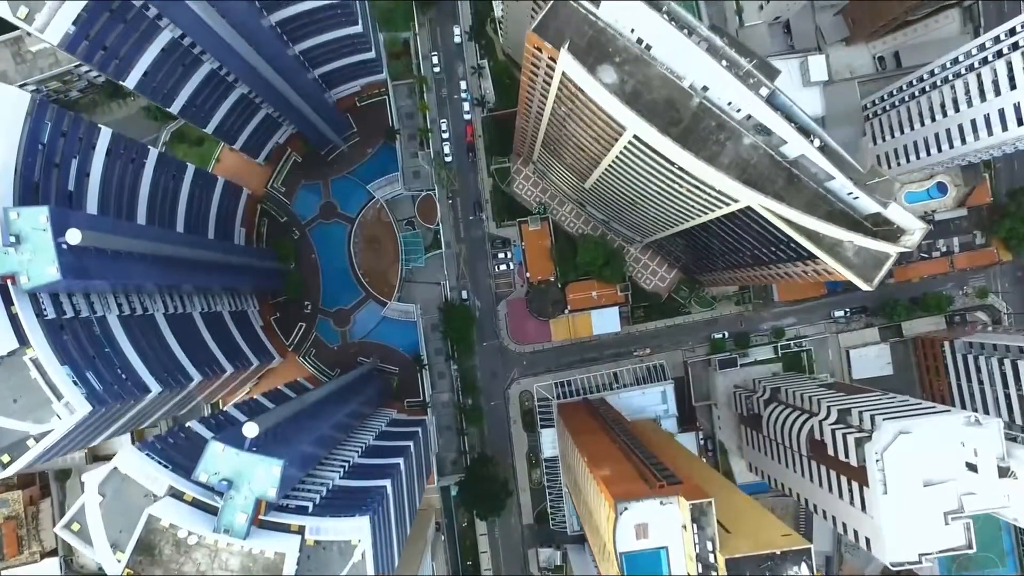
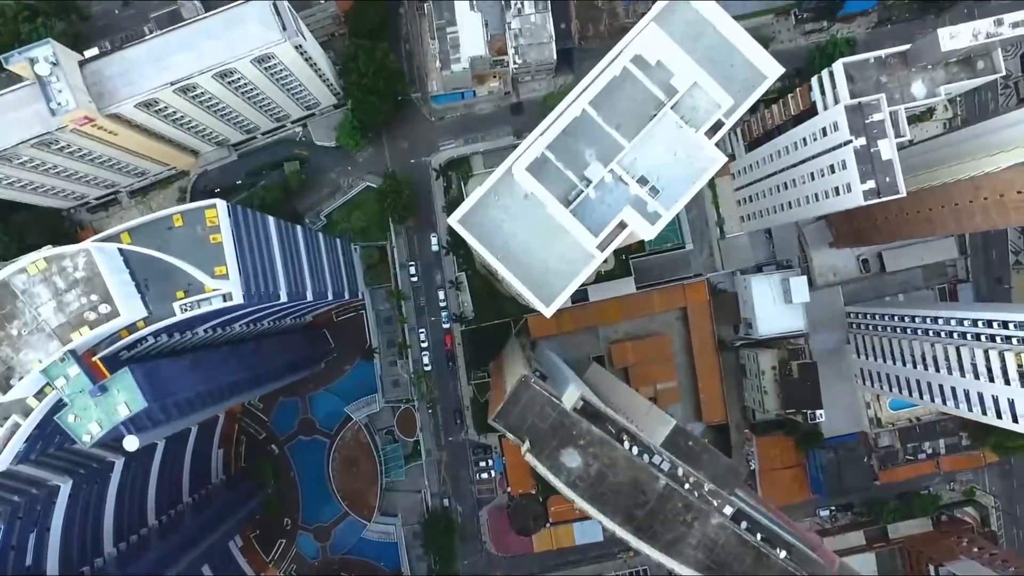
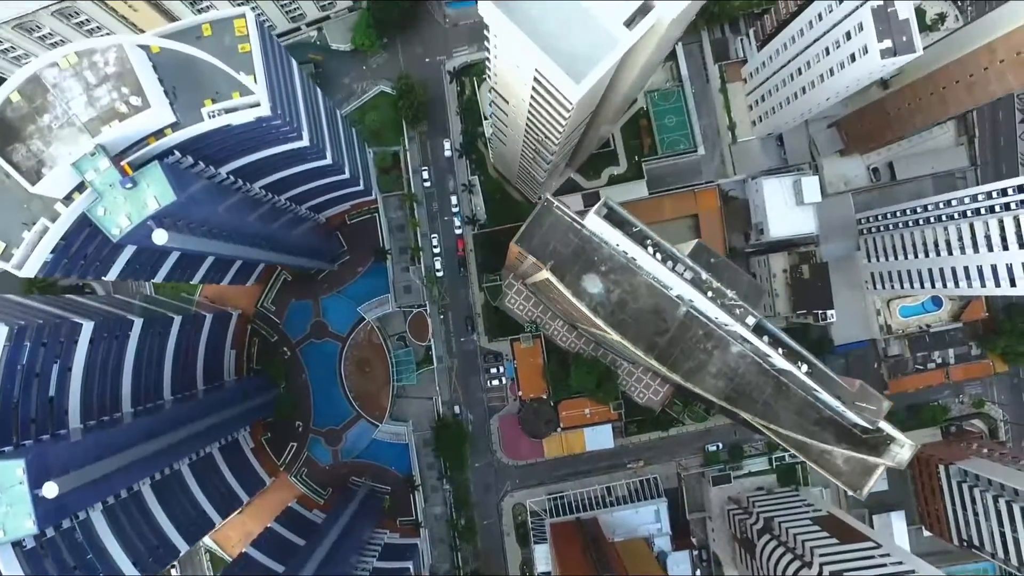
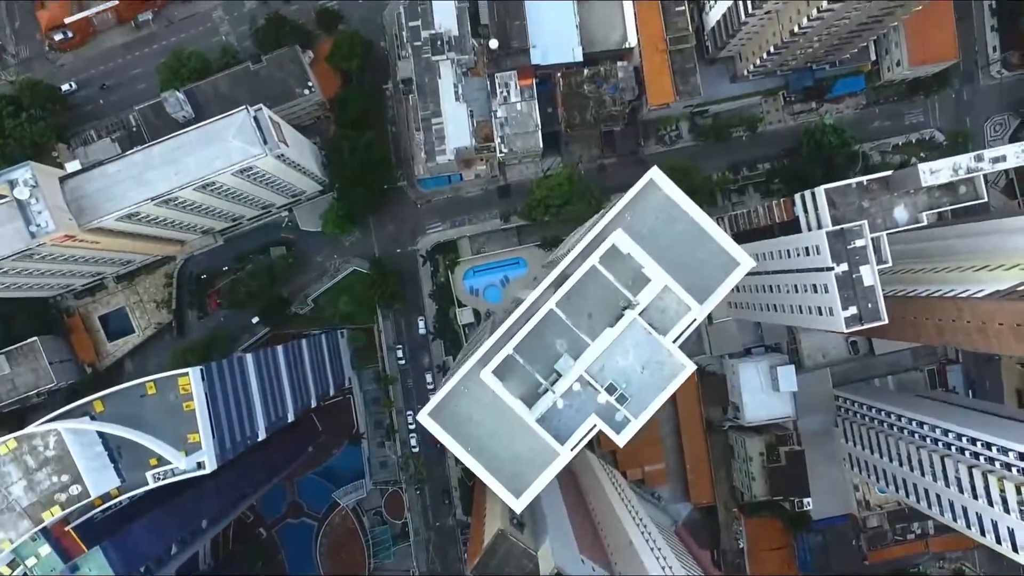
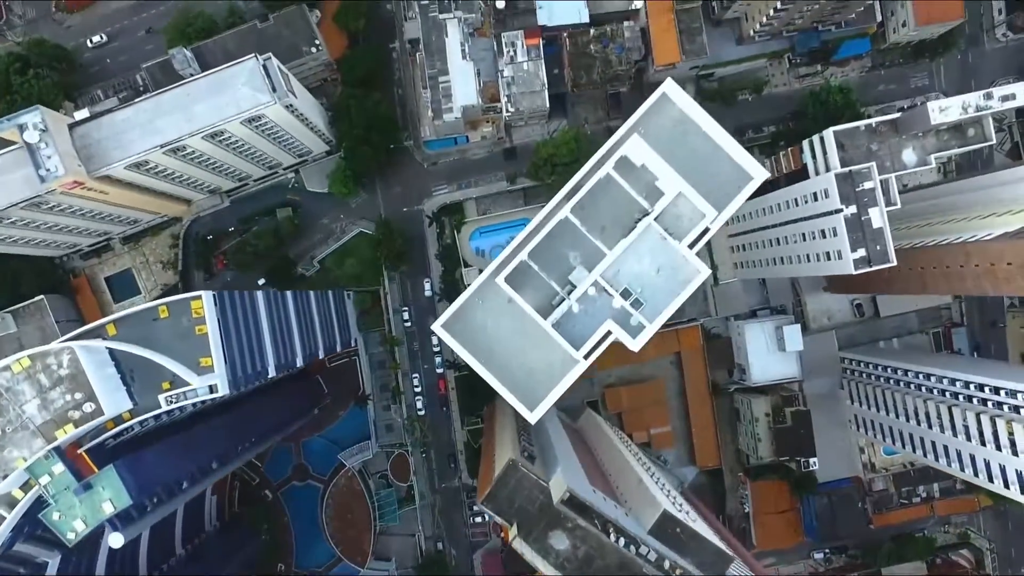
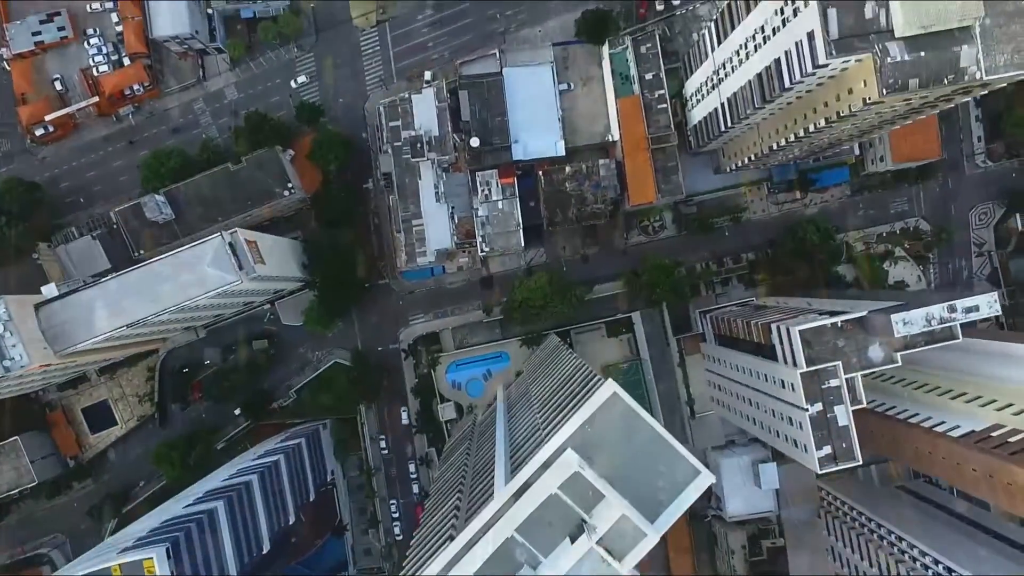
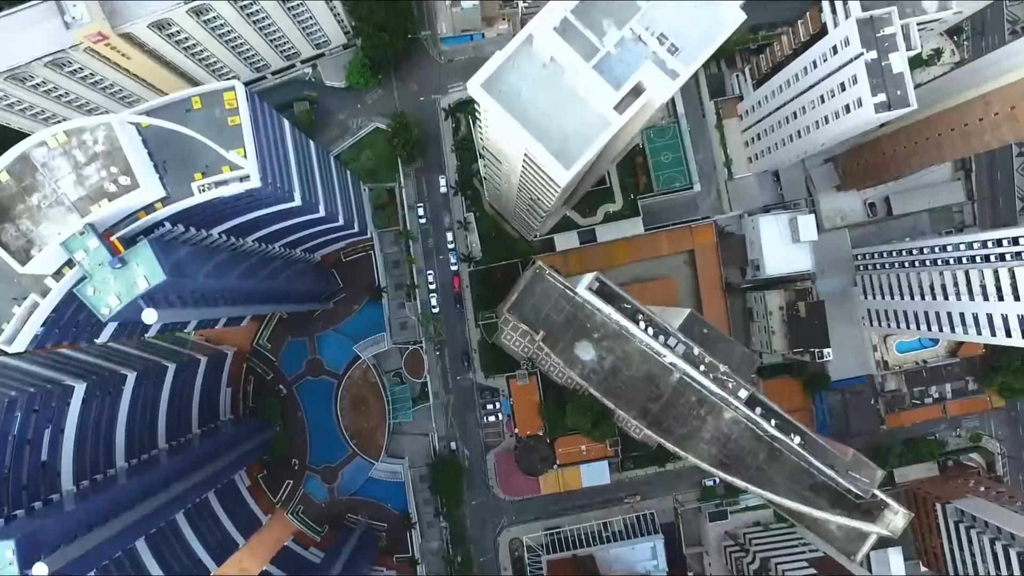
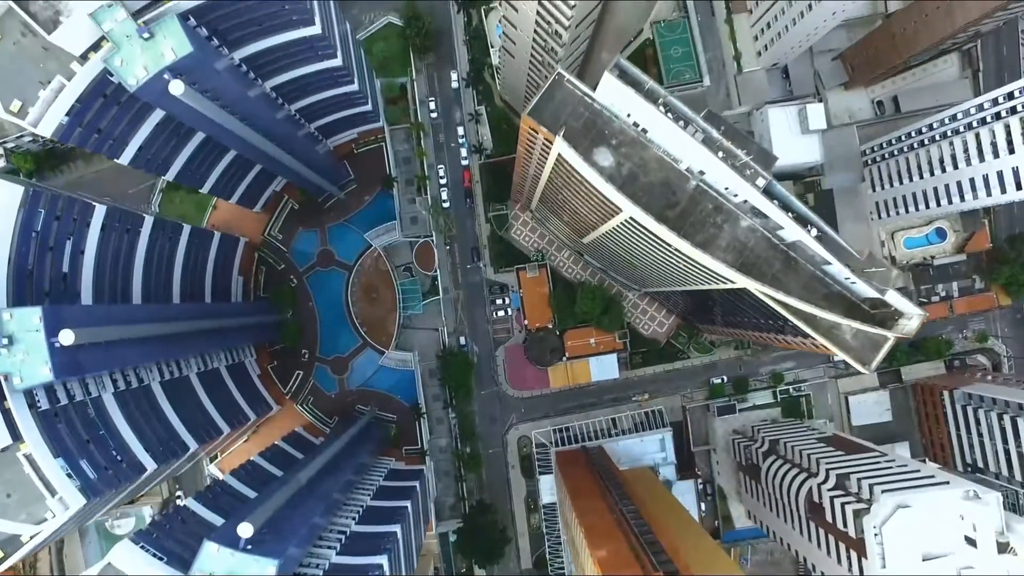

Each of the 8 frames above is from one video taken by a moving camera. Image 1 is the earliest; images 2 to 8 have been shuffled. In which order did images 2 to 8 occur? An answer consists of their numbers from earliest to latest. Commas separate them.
8, 3, 7, 2, 5, 4, 6
